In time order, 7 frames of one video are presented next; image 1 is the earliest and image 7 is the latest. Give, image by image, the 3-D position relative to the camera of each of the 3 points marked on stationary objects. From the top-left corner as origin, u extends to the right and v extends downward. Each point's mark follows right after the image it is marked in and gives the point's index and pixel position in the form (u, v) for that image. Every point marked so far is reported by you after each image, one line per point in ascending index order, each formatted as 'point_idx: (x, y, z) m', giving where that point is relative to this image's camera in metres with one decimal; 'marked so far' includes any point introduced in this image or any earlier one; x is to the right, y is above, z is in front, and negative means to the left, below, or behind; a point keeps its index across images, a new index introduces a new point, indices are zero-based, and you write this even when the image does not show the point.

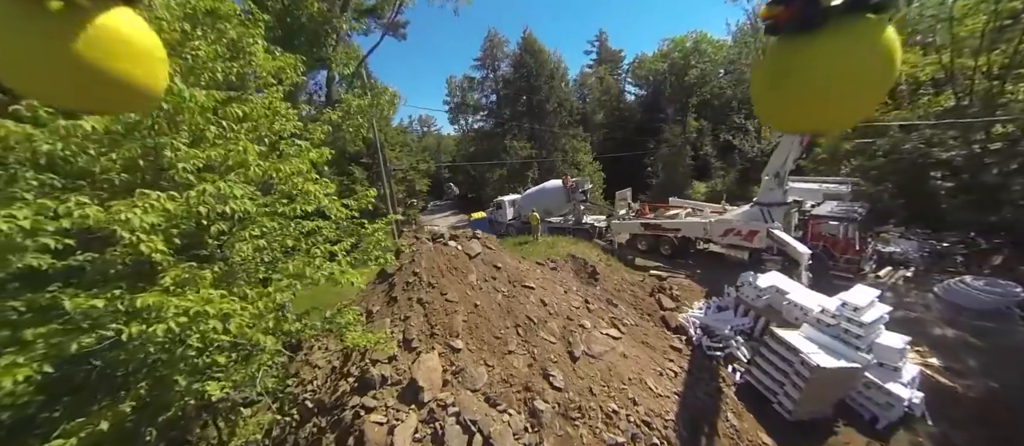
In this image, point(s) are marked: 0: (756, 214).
0: (+7.1, +0.3, +9.5) m
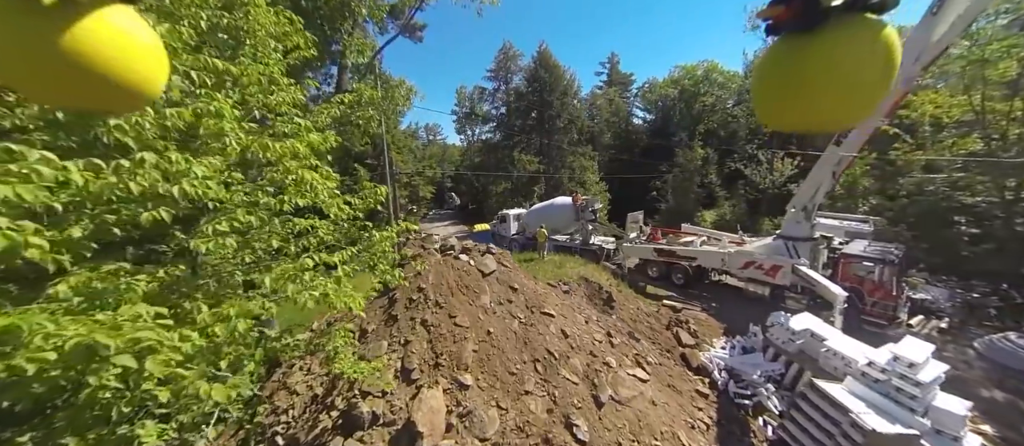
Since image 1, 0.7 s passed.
0: (+7.3, -0.7, +8.9) m
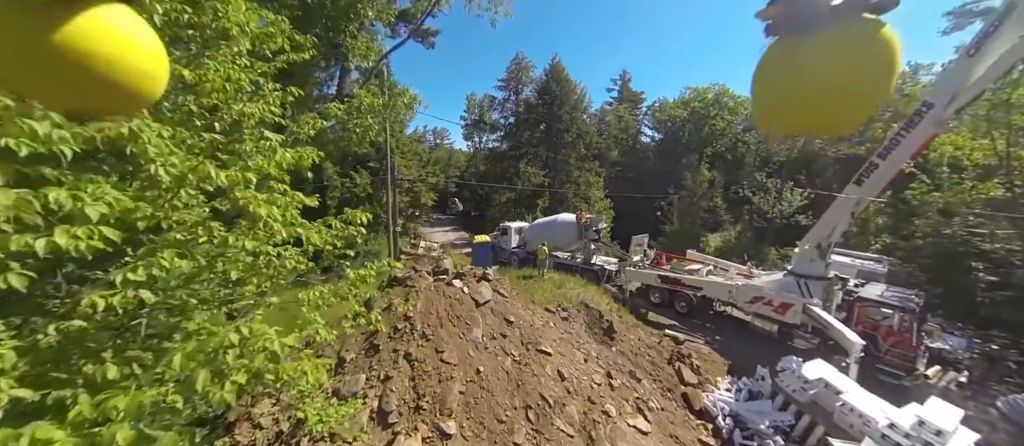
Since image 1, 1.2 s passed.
0: (+7.3, -1.6, +8.5) m
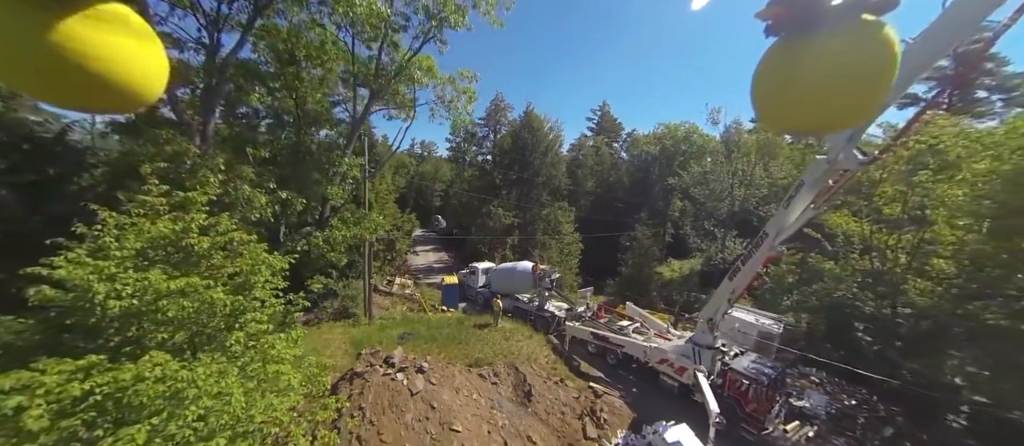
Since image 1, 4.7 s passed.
0: (+5.7, -4.1, +10.5) m
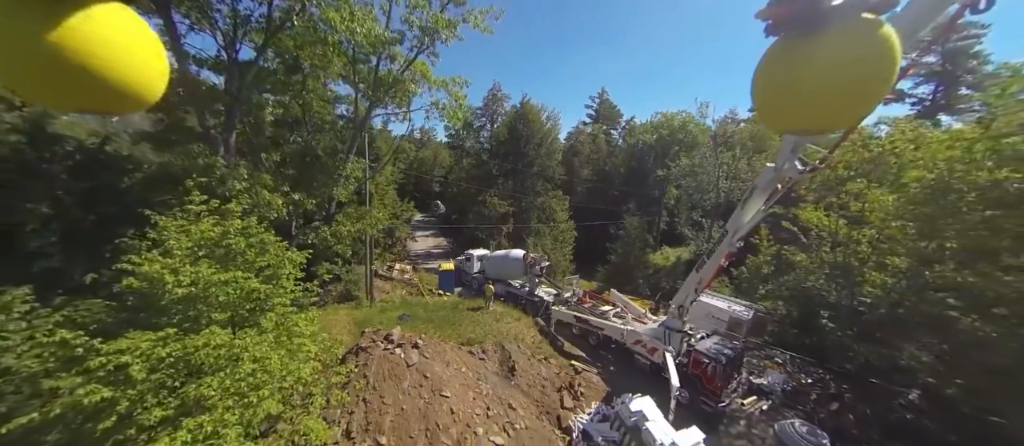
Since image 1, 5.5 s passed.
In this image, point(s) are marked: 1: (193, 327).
0: (+5.3, -4.0, +11.7) m
1: (-4.1, -1.4, +4.2) m
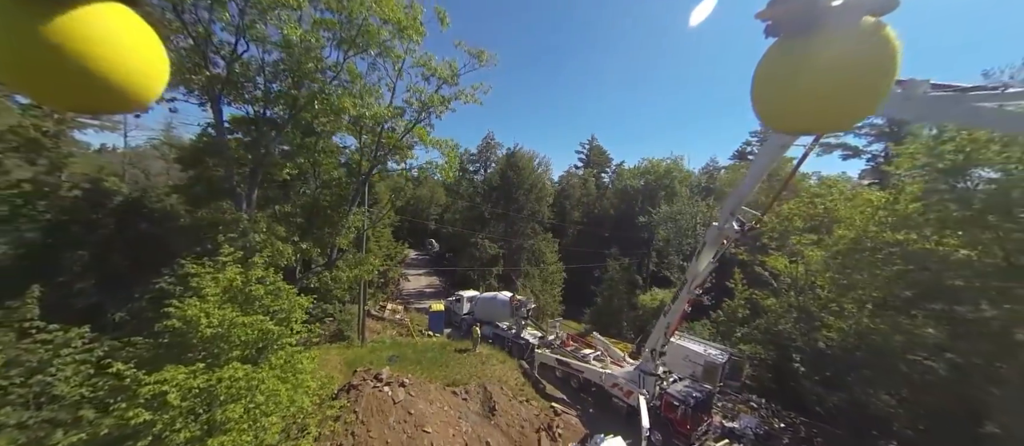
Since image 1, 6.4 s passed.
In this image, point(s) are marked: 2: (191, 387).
0: (+4.7, -5.8, +12.3) m
1: (-4.6, -2.2, +5.1) m
2: (-4.5, -2.3, +4.6) m
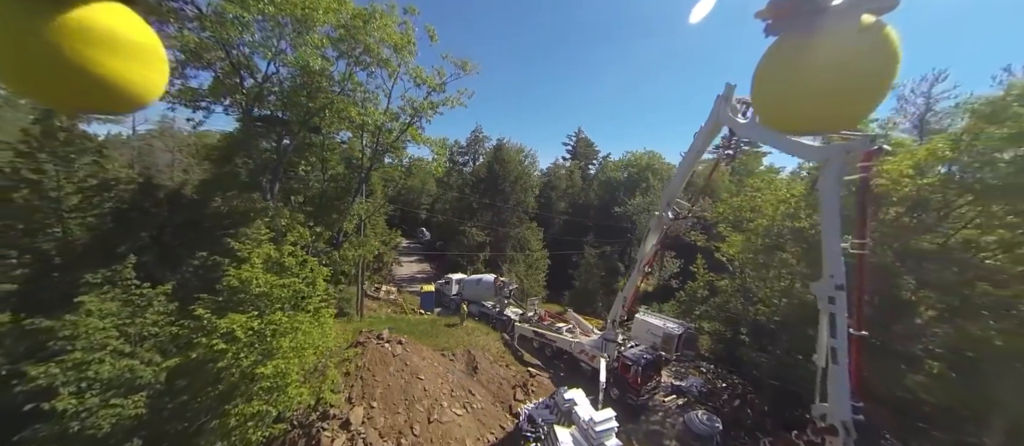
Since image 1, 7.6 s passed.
0: (+3.8, -5.3, +14.5) m
1: (-5.2, -1.9, +6.9) m
2: (-5.1, -2.1, +6.4) m
